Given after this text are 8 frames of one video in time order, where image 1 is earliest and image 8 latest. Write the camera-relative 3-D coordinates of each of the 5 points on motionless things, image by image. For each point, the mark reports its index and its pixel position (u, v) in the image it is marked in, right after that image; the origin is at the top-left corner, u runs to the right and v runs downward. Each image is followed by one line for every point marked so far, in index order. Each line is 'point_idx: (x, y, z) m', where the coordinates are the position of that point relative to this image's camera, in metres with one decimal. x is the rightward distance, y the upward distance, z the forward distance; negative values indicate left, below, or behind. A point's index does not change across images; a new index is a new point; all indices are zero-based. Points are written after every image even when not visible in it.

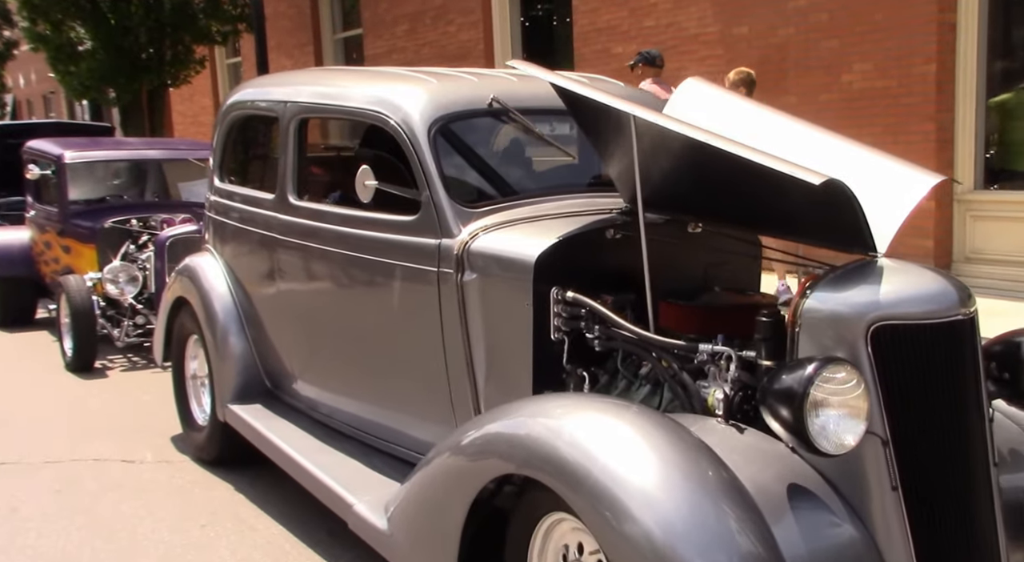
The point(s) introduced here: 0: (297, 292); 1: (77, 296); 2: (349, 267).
0: (-0.9, 0.0, +4.4) m
1: (-3.1, -0.1, +7.6) m
2: (-0.6, +0.1, +3.9) m
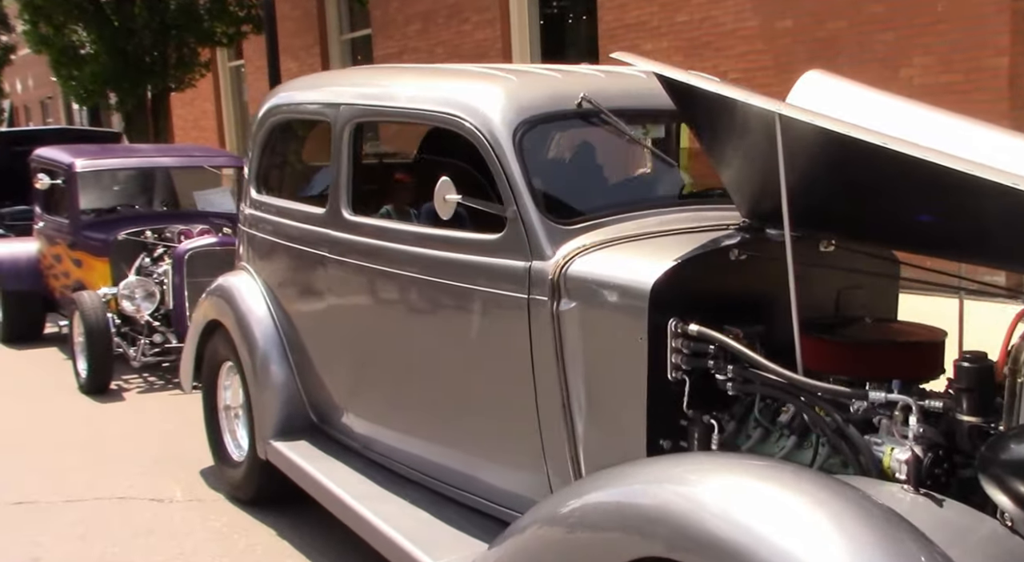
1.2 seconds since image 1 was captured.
0: (-0.6, -0.1, +4.0) m
1: (-2.8, -0.2, +7.1) m
2: (-0.3, 0.0, +3.4) m
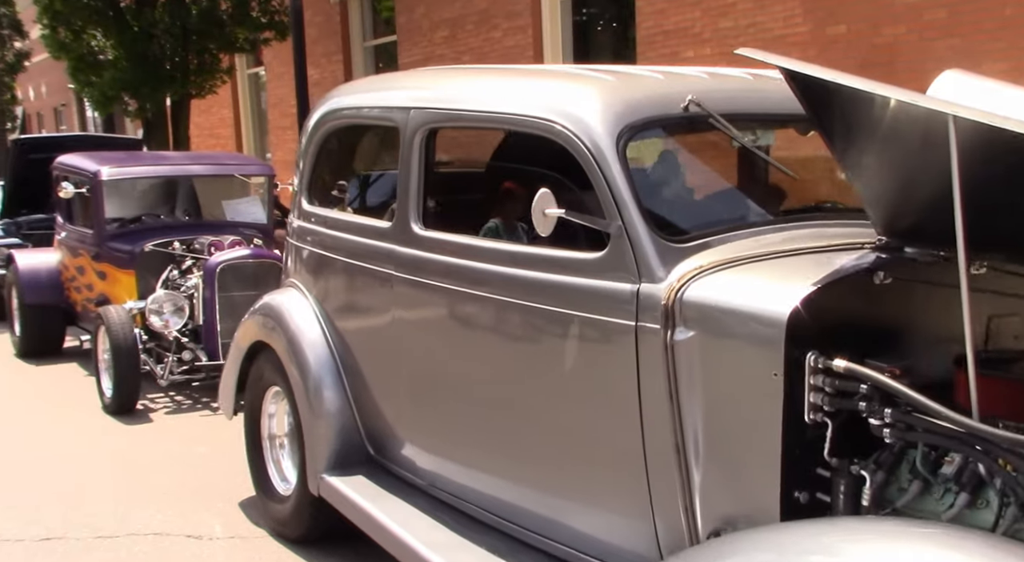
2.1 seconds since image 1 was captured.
0: (-0.3, -0.2, +3.6) m
1: (-2.5, -0.3, +6.8) m
2: (0.0, -0.1, +3.1) m
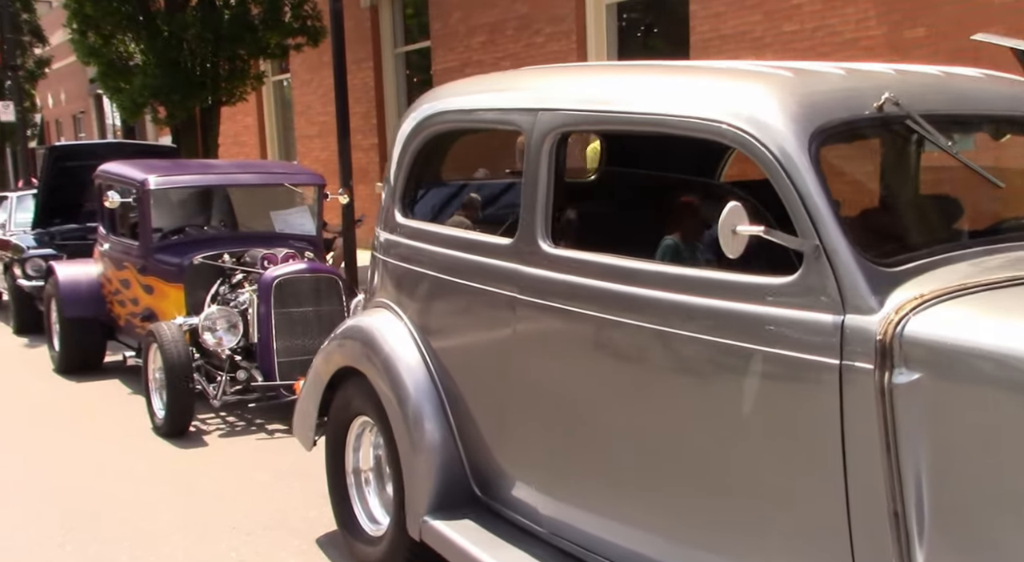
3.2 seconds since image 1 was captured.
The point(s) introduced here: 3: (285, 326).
0: (+0.1, -0.3, +3.2) m
1: (-2.1, -0.4, +6.4) m
2: (+0.4, -0.2, +2.7) m
3: (-1.5, -0.3, +6.8) m
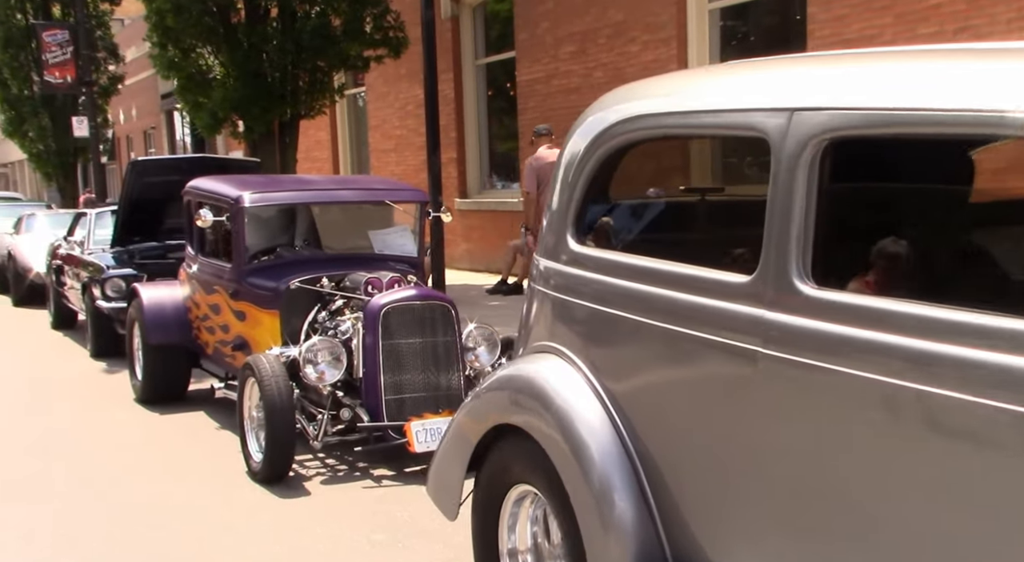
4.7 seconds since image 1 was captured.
0: (+0.7, -0.4, +2.4) m
1: (-1.3, -0.6, +5.8) m
2: (+0.9, -0.3, +1.9) m
3: (-0.7, -0.5, +6.1) m
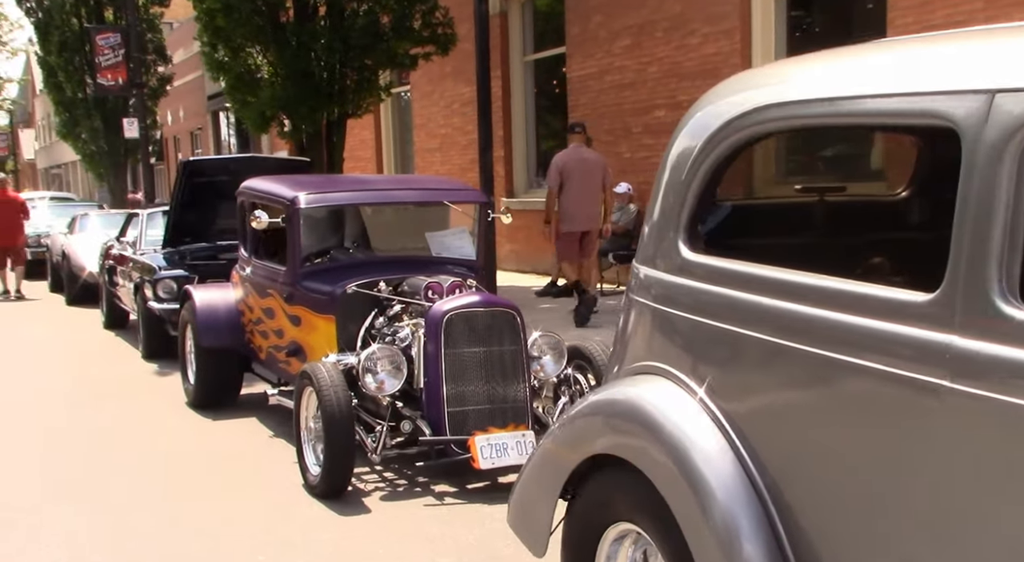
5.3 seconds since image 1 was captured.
0: (+0.9, -0.4, +2.1) m
1: (-1.0, -0.6, +5.5) m
2: (+1.1, -0.3, +1.5) m
3: (-0.3, -0.5, +5.8) m
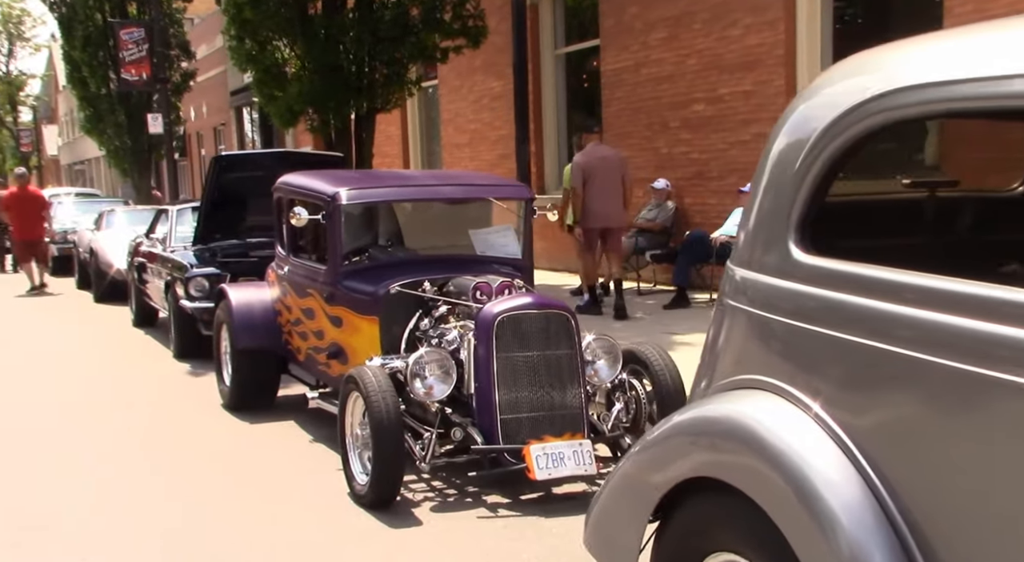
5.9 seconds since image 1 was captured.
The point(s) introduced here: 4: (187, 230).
0: (+1.1, -0.4, +1.8) m
1: (-0.7, -0.6, +5.2) m
2: (+1.3, -0.3, +1.2) m
3: (0.0, -0.5, +5.5) m
4: (-3.6, +0.6, +11.6) m
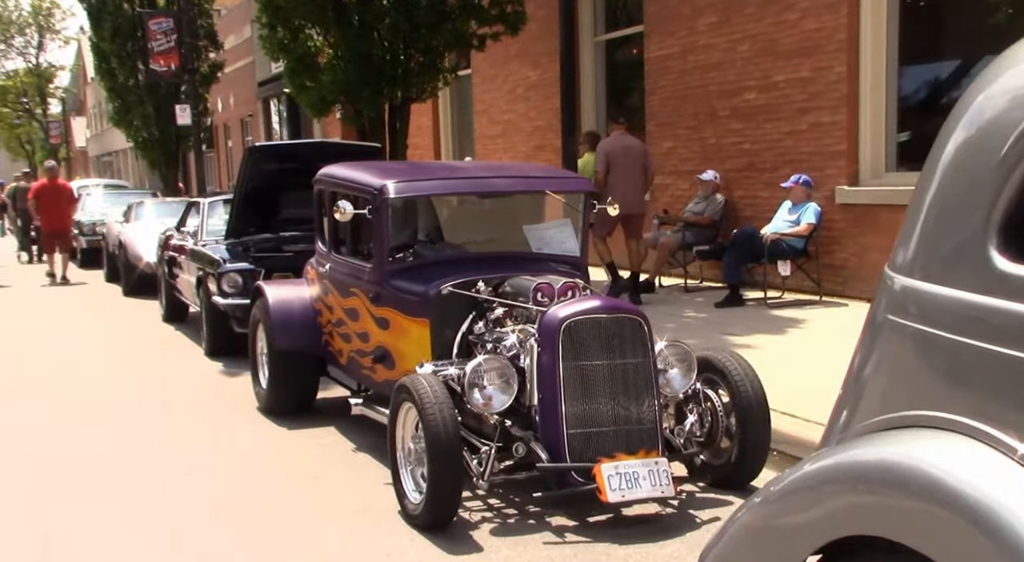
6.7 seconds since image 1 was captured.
0: (+1.4, -0.5, +1.3) m
1: (-0.4, -0.6, +4.7) m
2: (+1.6, -0.4, +0.7) m
3: (+0.3, -0.5, +5.0) m
4: (-3.1, +0.6, +11.2) m
